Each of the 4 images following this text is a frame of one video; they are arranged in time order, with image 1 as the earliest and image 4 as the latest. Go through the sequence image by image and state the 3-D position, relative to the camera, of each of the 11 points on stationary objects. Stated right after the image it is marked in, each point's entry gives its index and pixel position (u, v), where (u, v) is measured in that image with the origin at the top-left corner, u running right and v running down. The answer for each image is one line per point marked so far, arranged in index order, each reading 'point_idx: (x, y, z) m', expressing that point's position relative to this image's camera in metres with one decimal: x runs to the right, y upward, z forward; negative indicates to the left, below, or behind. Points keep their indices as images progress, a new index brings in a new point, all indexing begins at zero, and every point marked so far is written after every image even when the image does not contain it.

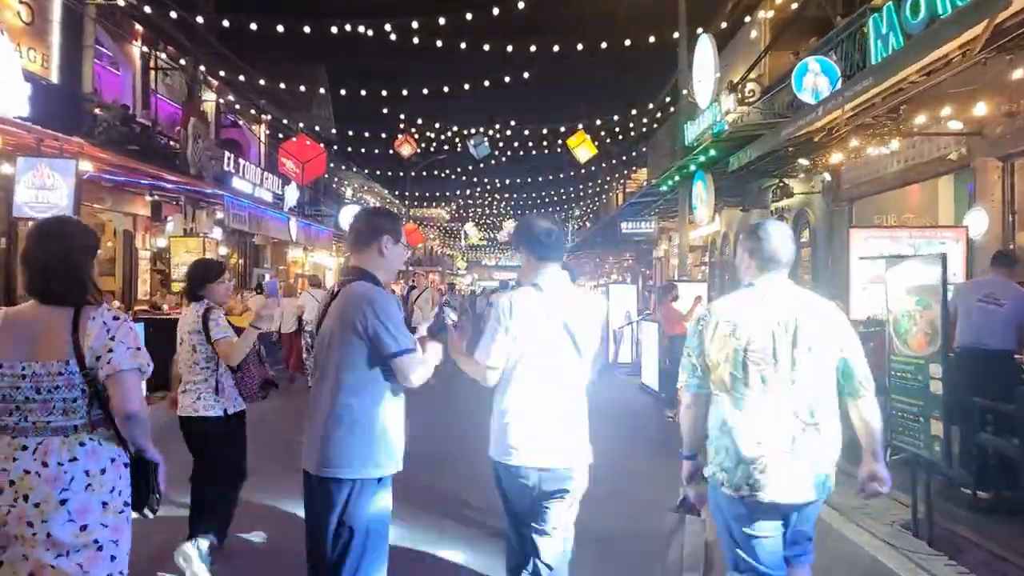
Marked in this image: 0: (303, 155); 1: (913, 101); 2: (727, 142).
0: (-4.5, +2.9, +14.8) m
1: (+4.8, +2.3, +8.3) m
2: (+3.9, +2.6, +12.3) m
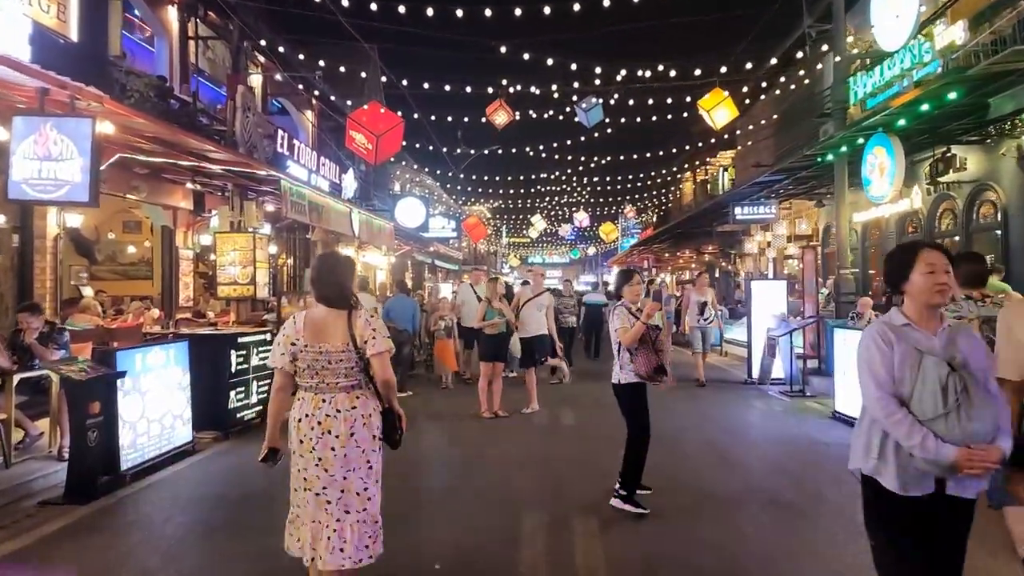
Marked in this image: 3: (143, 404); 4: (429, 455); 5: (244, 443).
0: (-2.4, +2.8, +12.1) m
1: (+6.6, +2.3, +5.1) m
2: (+5.8, +2.7, +9.2) m
3: (-3.5, -1.1, +6.5) m
4: (-1.0, -1.9, +7.8) m
5: (-3.0, -1.7, +7.7) m
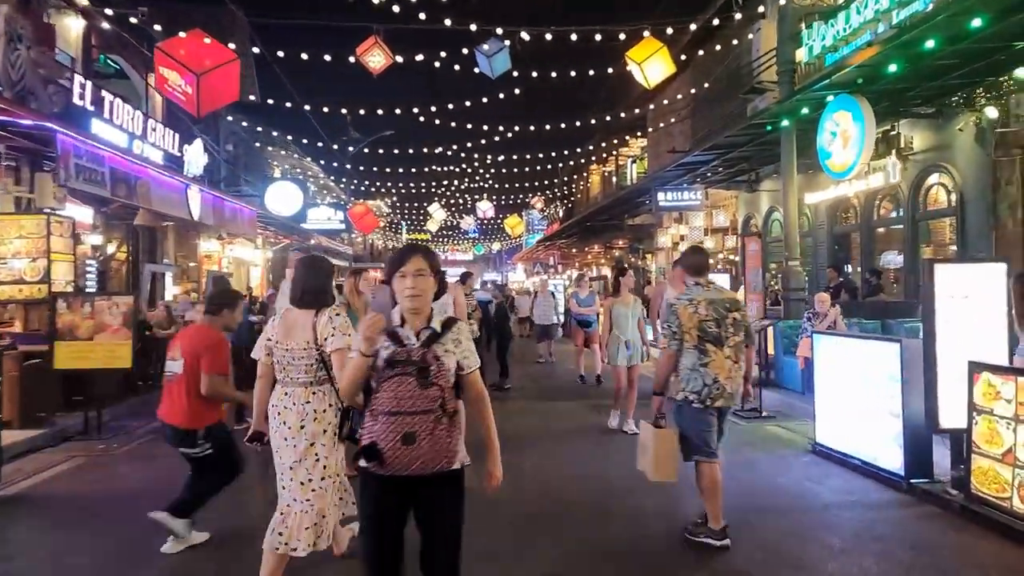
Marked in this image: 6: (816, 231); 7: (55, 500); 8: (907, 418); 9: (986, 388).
0: (-4.0, +2.8, +9.0) m
1: (+5.9, +2.4, +3.3) m
2: (+4.5, +2.7, +7.2) m
3: (-4.2, -1.1, +3.3) m
4: (-1.9, -1.9, +5.0) m
5: (-4.0, -1.7, +4.6) m
6: (+7.1, +1.3, +16.1) m
7: (-3.8, -1.8, +5.7) m
8: (+3.2, -1.0, +5.5) m
9: (+3.4, -0.7, +4.9) m
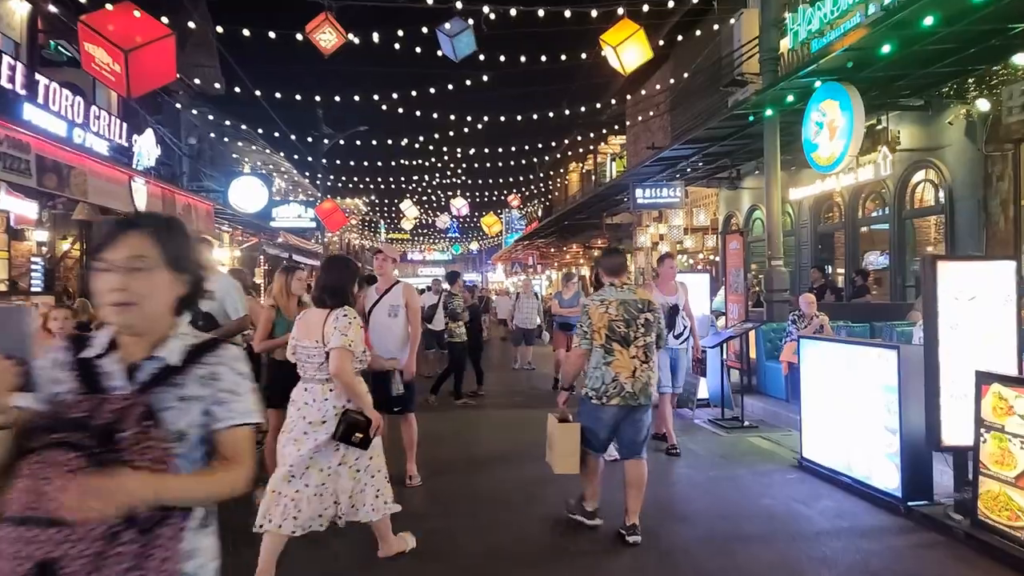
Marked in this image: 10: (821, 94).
0: (-4.4, +2.8, +8.2) m
1: (+5.6, +2.4, +2.8) m
2: (+4.2, +2.7, +6.7) m
3: (-4.5, -1.1, +2.5) m
4: (-2.3, -1.9, +4.3) m
5: (-4.3, -1.7, +3.8) m
6: (+6.5, +1.3, +15.6) m
7: (-4.1, -1.8, +5.0) m
8: (+2.8, -1.0, +5.0) m
9: (+3.1, -0.7, +4.4) m
10: (+3.9, +2.4, +8.7) m
